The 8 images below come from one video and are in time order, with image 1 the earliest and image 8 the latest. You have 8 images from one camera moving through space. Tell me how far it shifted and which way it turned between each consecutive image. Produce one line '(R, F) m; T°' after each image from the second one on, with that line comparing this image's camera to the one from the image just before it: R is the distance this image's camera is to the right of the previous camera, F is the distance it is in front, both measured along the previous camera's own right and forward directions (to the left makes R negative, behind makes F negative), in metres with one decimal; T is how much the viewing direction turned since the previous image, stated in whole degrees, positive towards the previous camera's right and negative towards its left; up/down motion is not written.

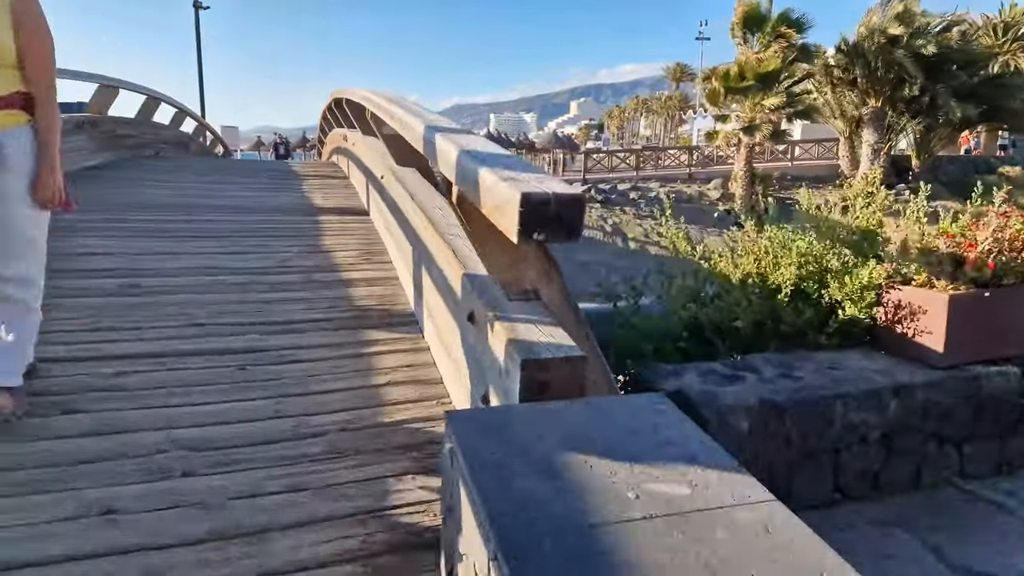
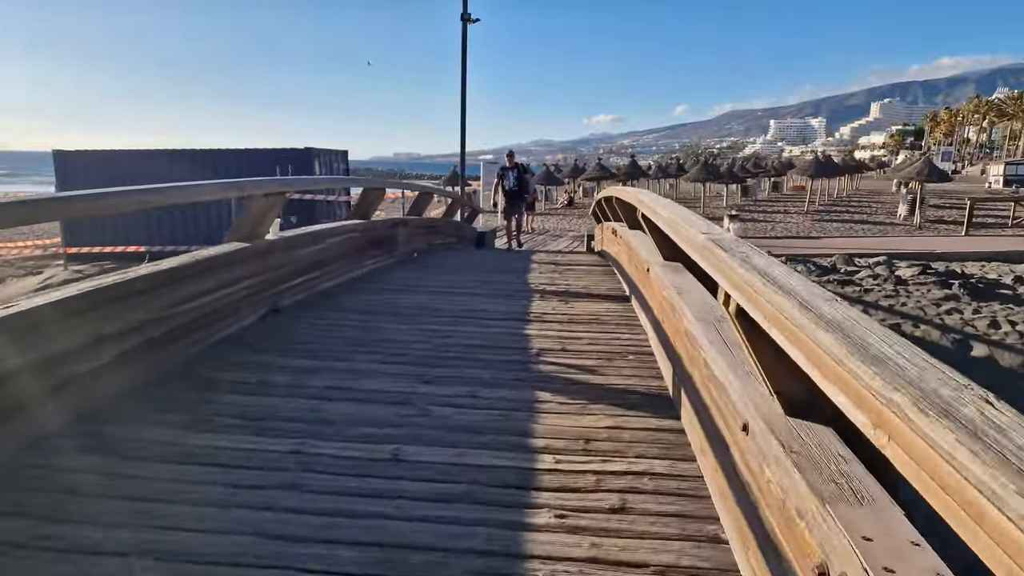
(-1.5, +4.3) m; -23°
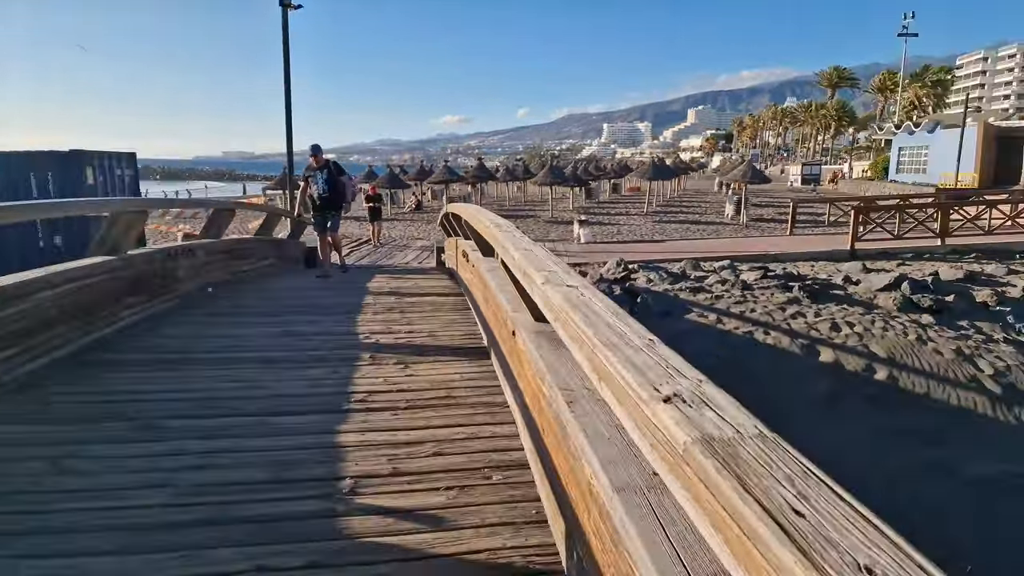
(+0.2, +0.9) m; +13°
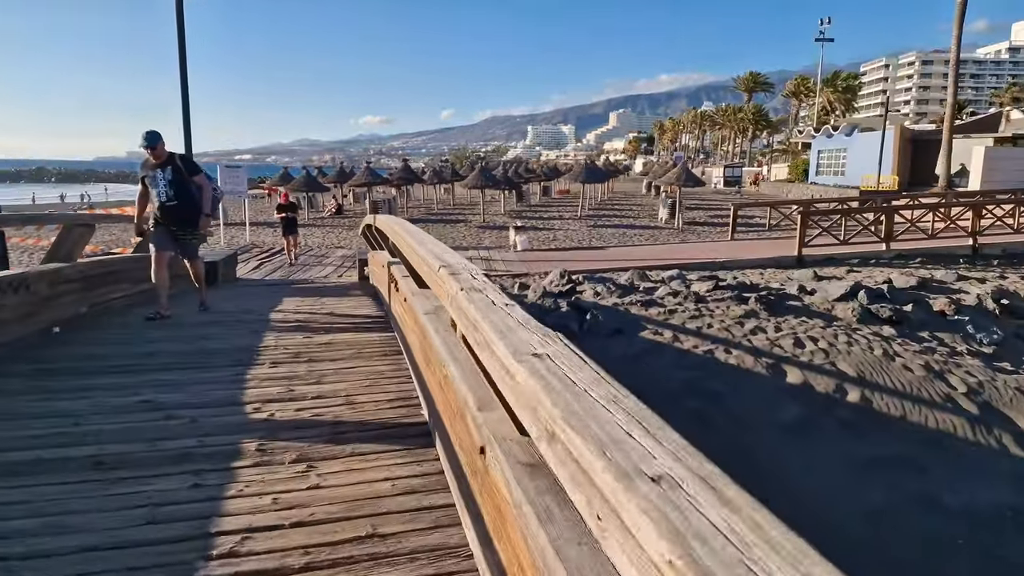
(-0.1, +0.8) m; +6°
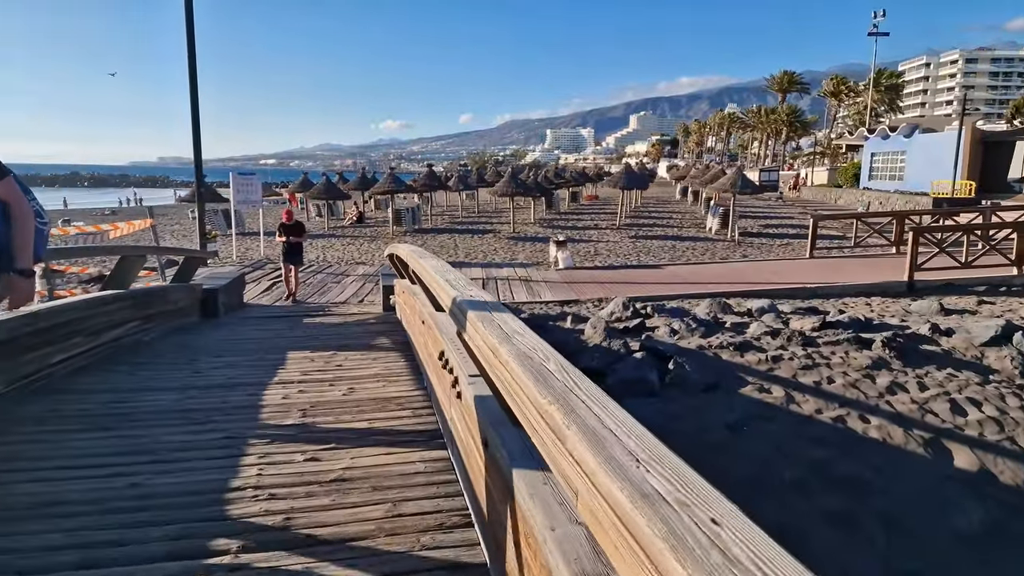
(-0.4, +1.3) m; -2°
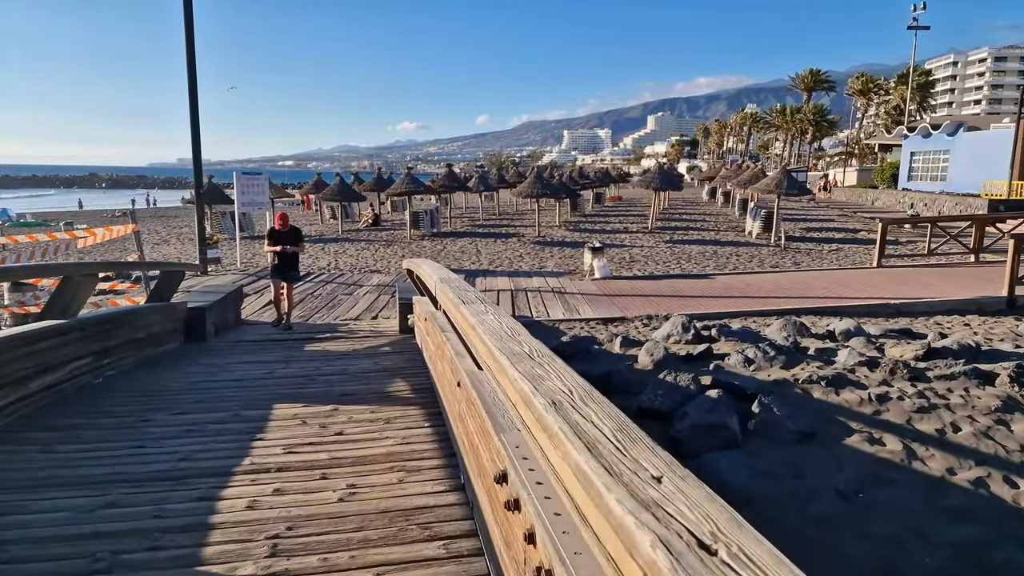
(-0.2, +1.0) m; -1°
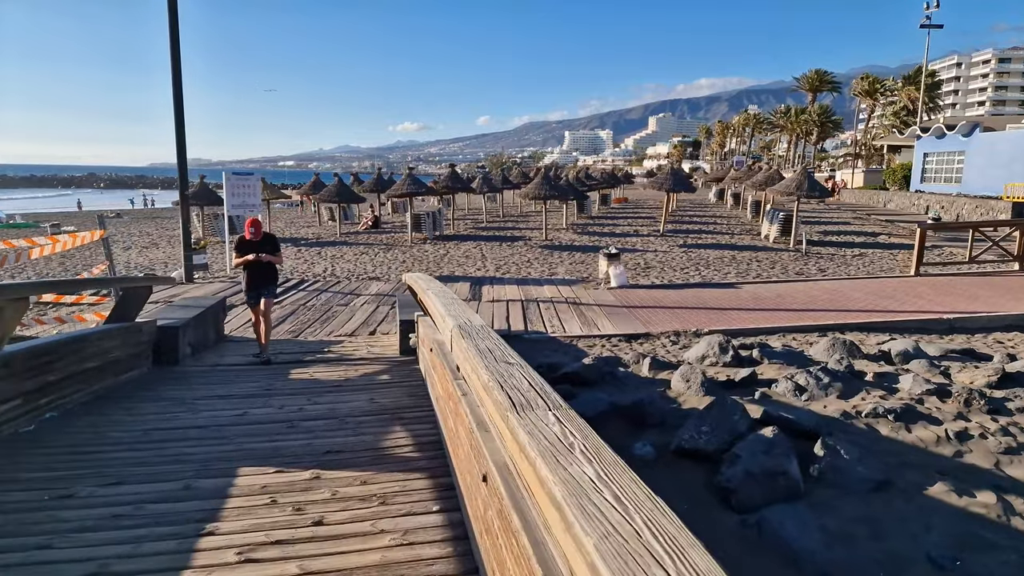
(-0.1, +0.7) m; 0°
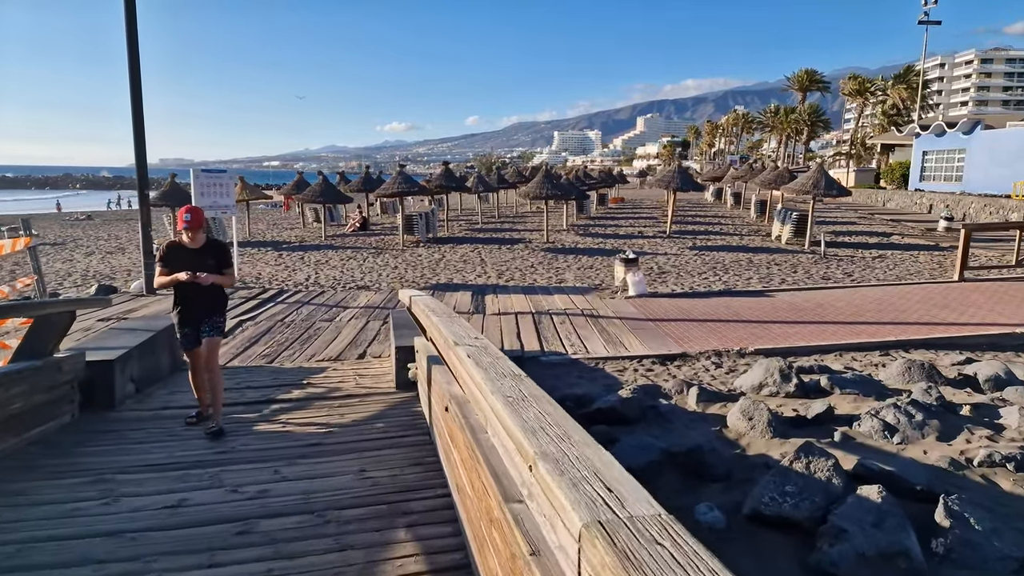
(-0.2, +0.9) m; +1°
